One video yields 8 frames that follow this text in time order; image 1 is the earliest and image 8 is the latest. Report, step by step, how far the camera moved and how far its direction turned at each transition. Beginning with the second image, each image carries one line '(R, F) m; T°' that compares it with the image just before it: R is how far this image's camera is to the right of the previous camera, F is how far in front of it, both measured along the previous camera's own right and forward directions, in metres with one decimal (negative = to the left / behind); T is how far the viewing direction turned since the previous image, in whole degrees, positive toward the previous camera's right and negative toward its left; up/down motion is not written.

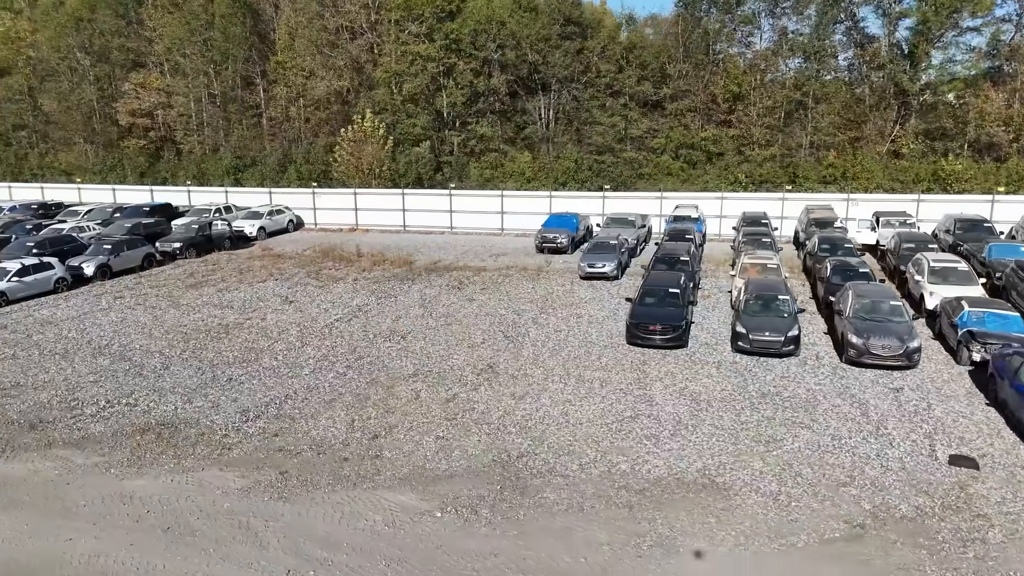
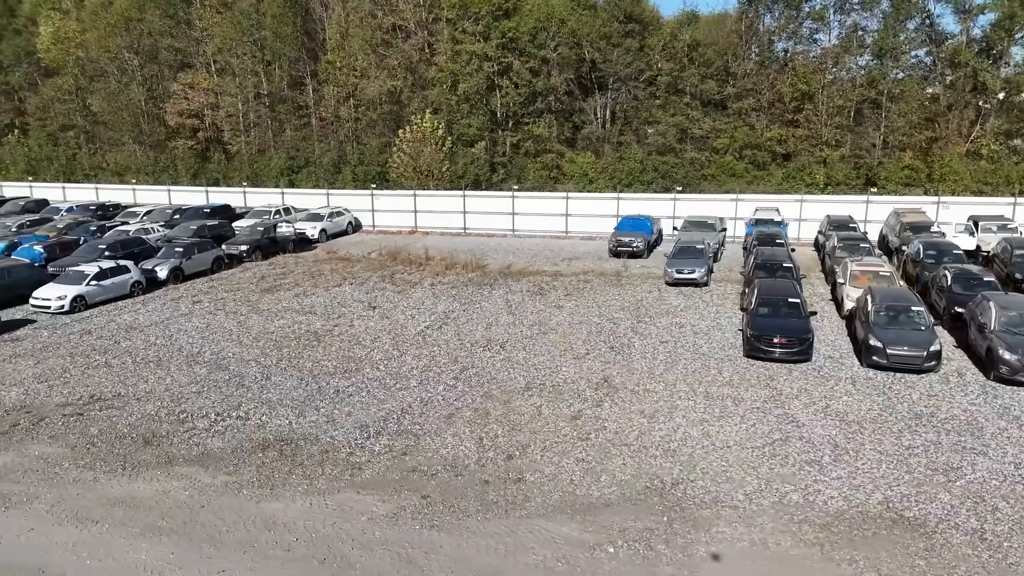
(-2.0, +0.7) m; -2°
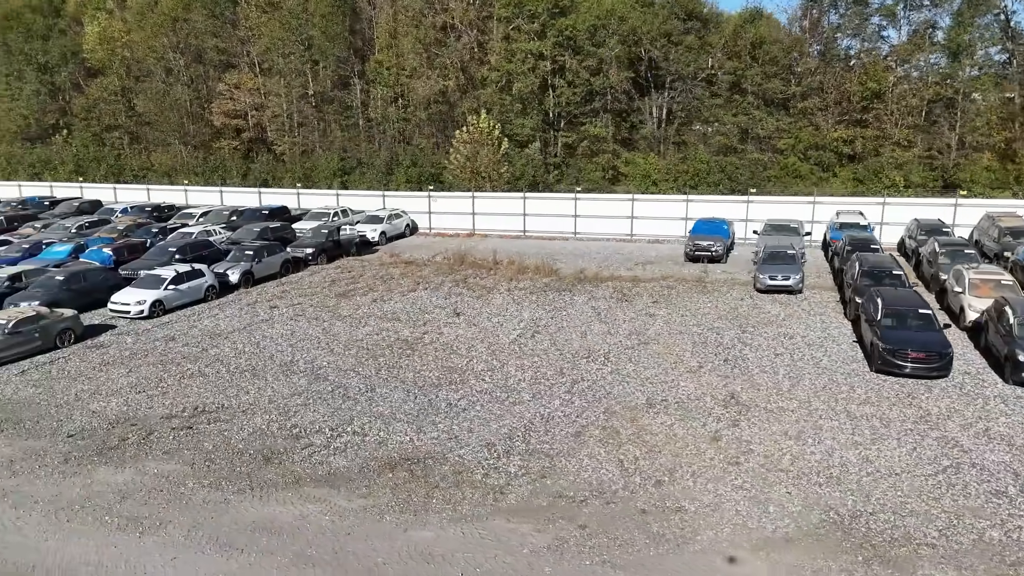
(-2.0, +0.7) m; -2°
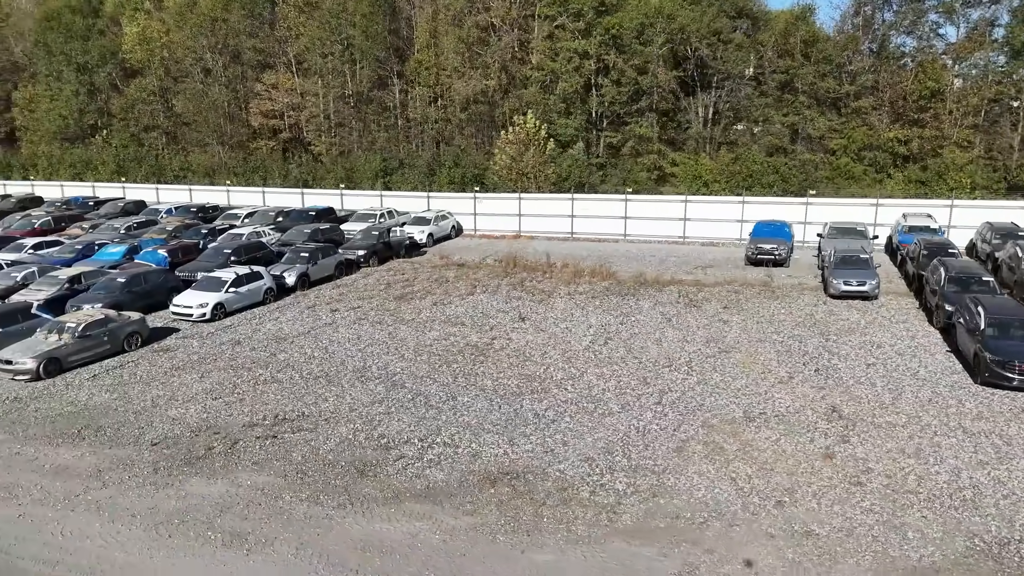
(-1.4, +0.5) m; -2°
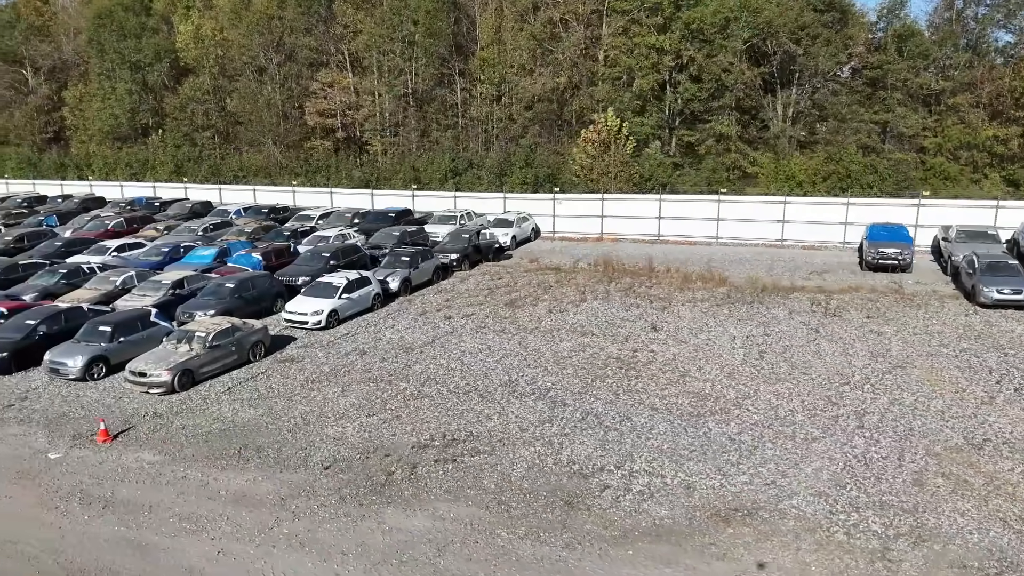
(-3.2, +1.1) m; -1°
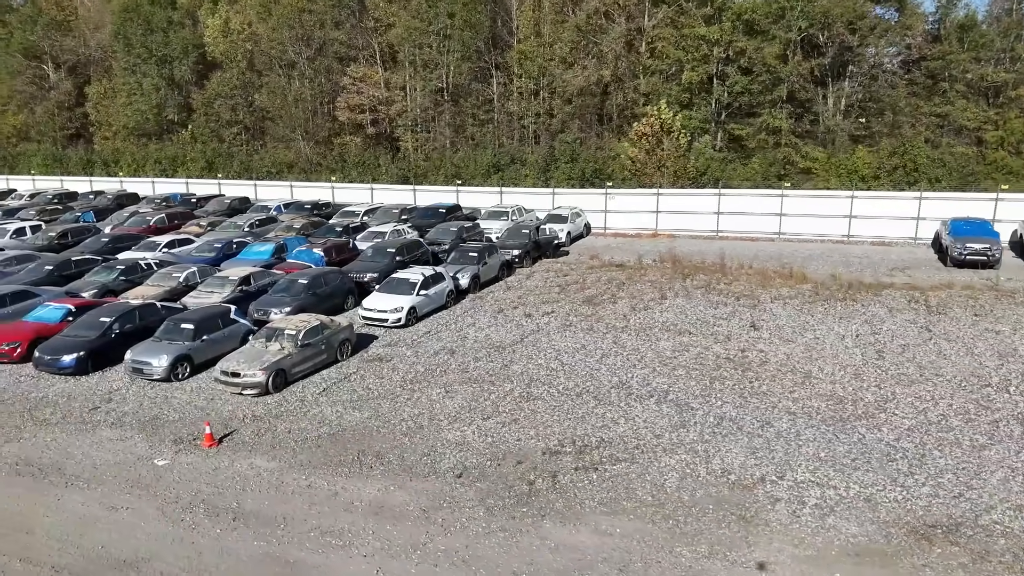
(-2.3, +0.9) m; 0°
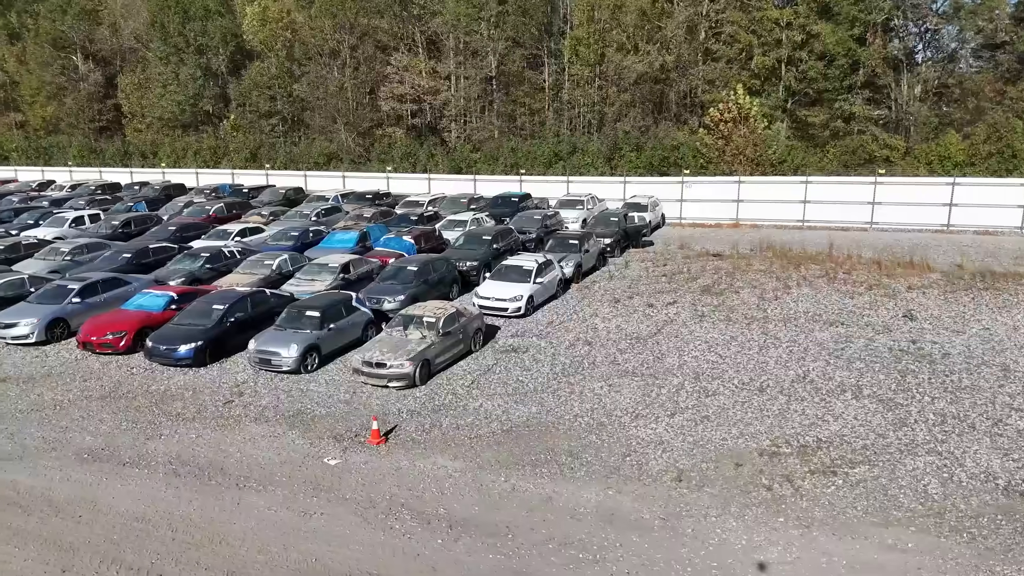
(-3.2, +1.3) m; 0°
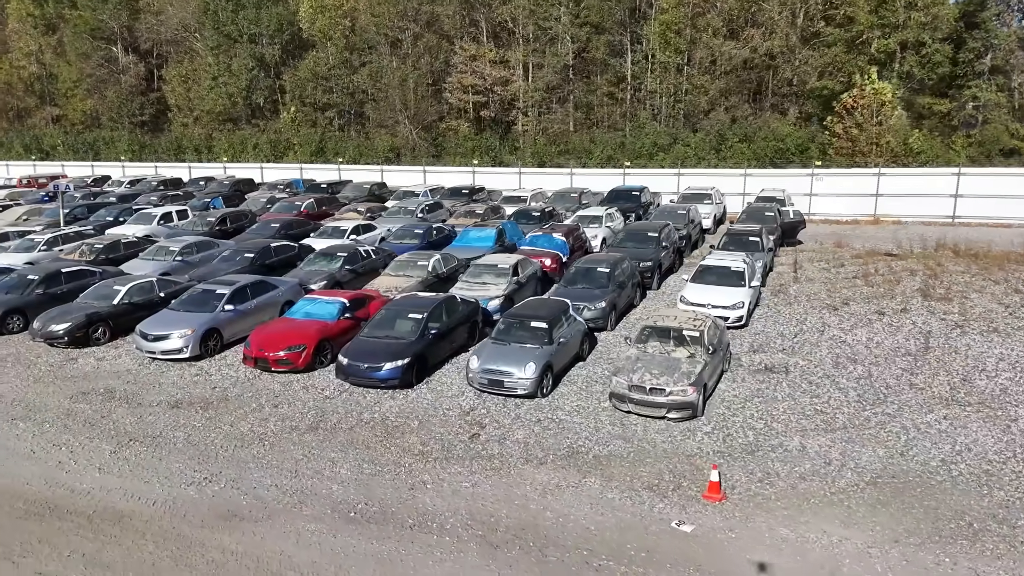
(-4.7, +2.6) m; -1°
